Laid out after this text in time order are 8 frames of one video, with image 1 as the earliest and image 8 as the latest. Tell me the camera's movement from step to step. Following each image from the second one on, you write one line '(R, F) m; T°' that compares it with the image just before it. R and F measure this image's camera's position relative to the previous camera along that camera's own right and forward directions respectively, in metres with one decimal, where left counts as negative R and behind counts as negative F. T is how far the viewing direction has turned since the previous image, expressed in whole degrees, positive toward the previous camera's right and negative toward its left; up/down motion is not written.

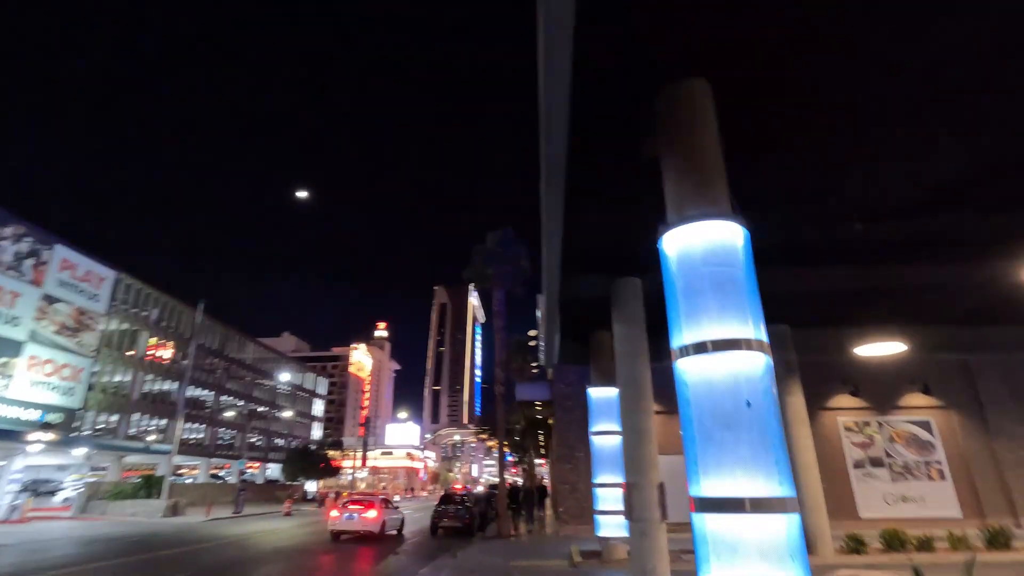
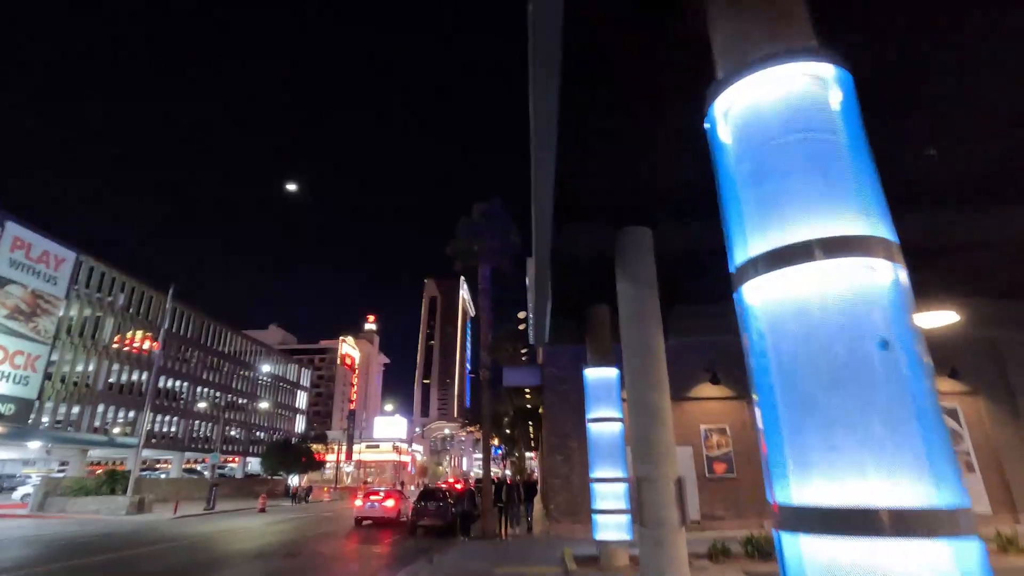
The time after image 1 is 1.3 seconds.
(+0.2, +2.1) m; +1°
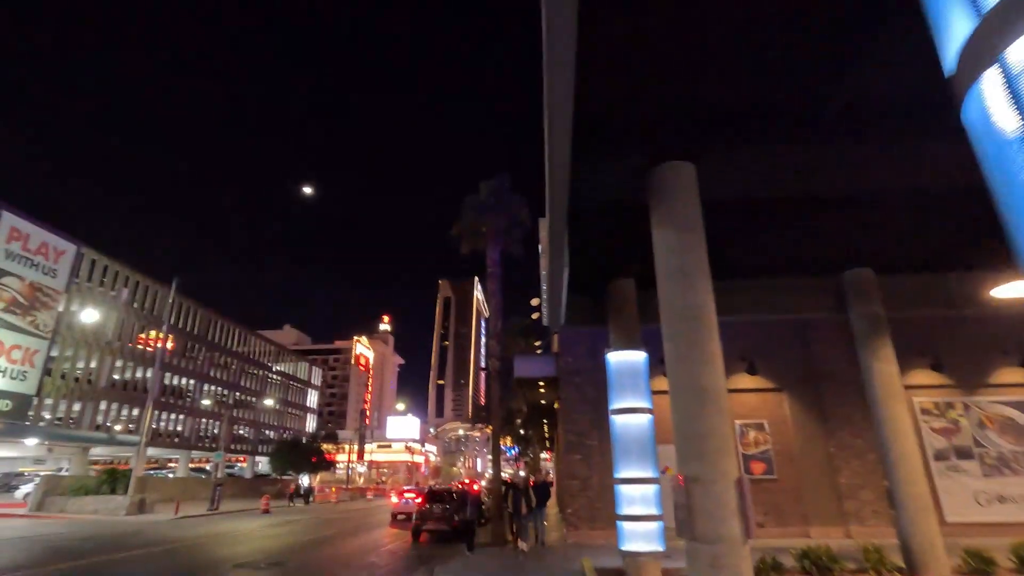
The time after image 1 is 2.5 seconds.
(+0.1, +1.8) m; -1°
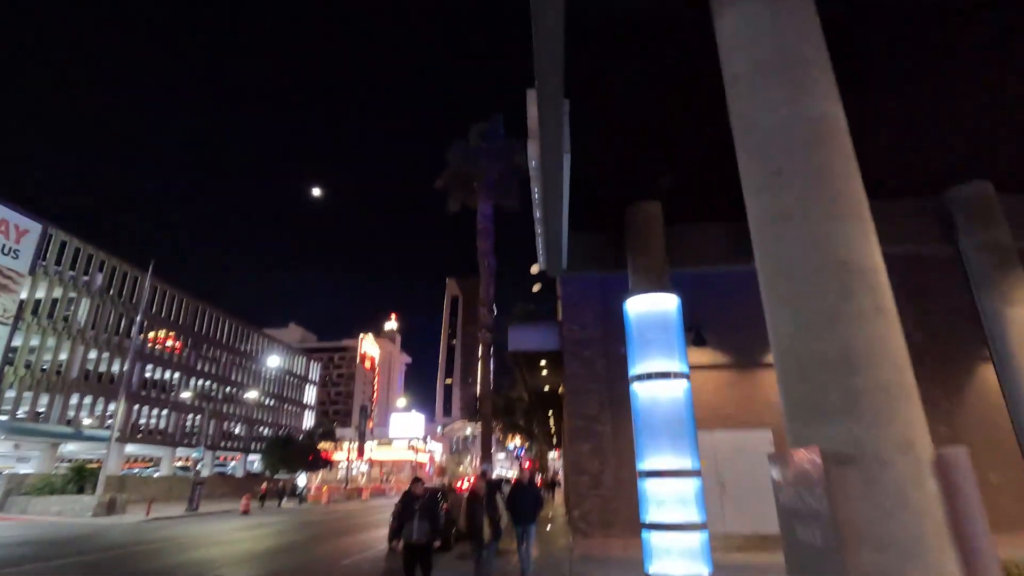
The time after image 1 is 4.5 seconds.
(+0.4, +3.3) m; -1°
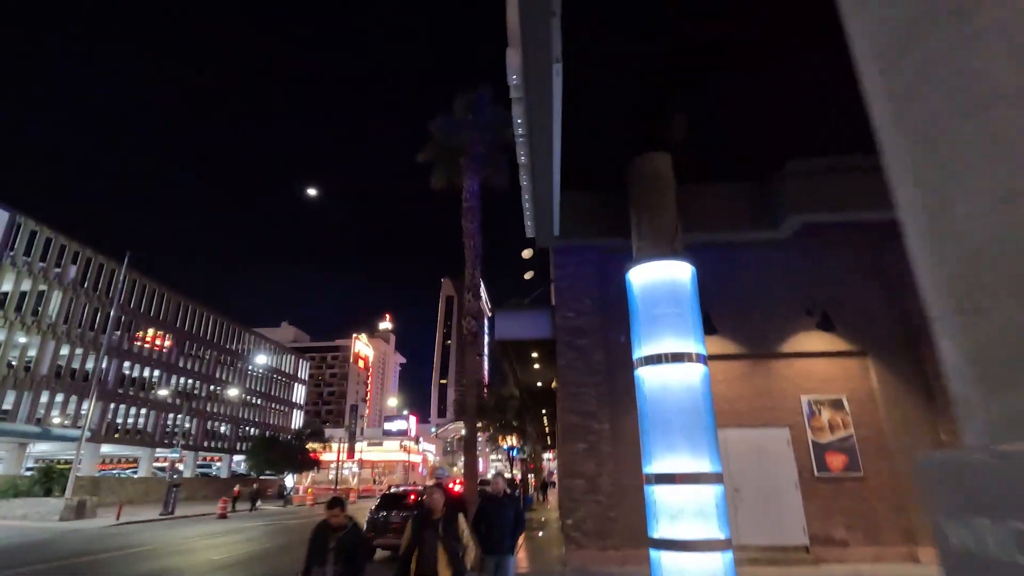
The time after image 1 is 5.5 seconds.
(+0.2, +1.5) m; 0°
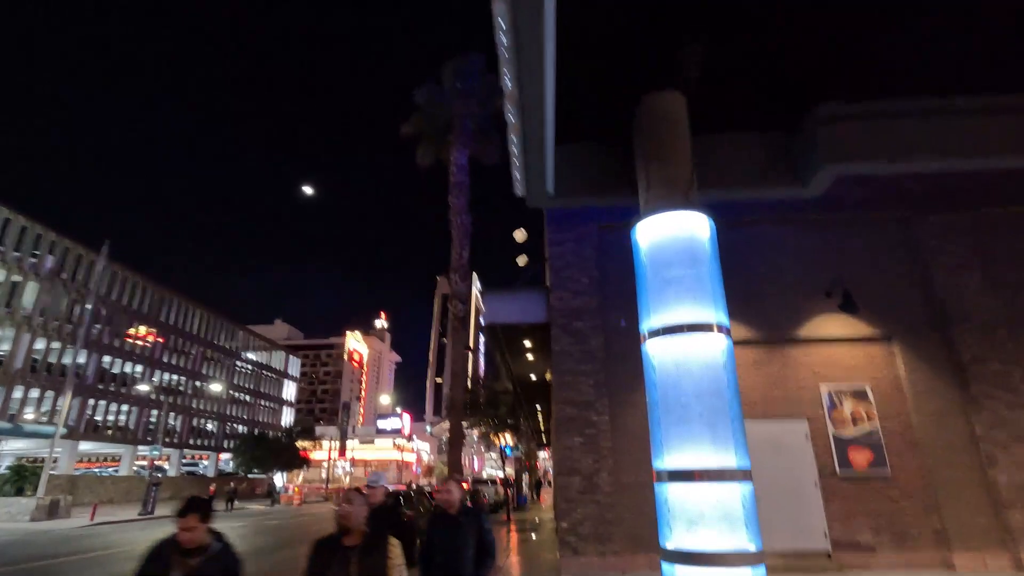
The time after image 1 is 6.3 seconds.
(+0.1, +1.2) m; 0°
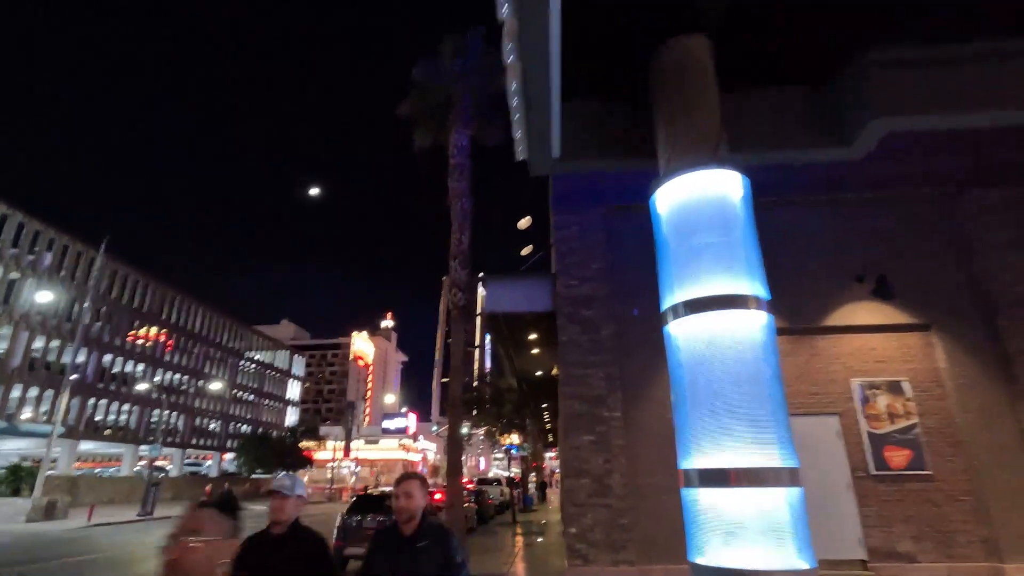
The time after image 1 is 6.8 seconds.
(+0.1, +0.9) m; -1°
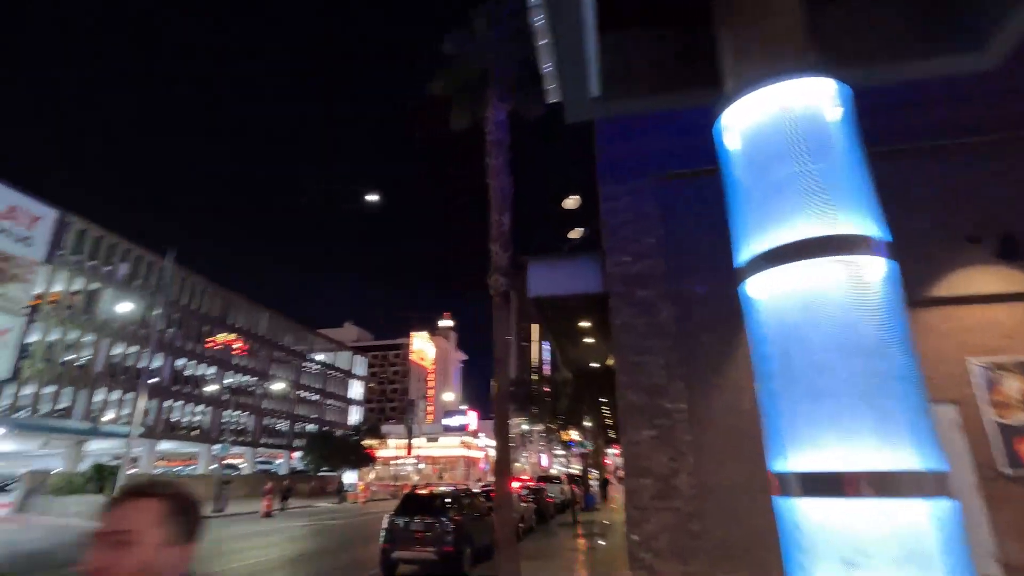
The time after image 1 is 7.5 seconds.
(+0.2, +1.0) m; -6°
